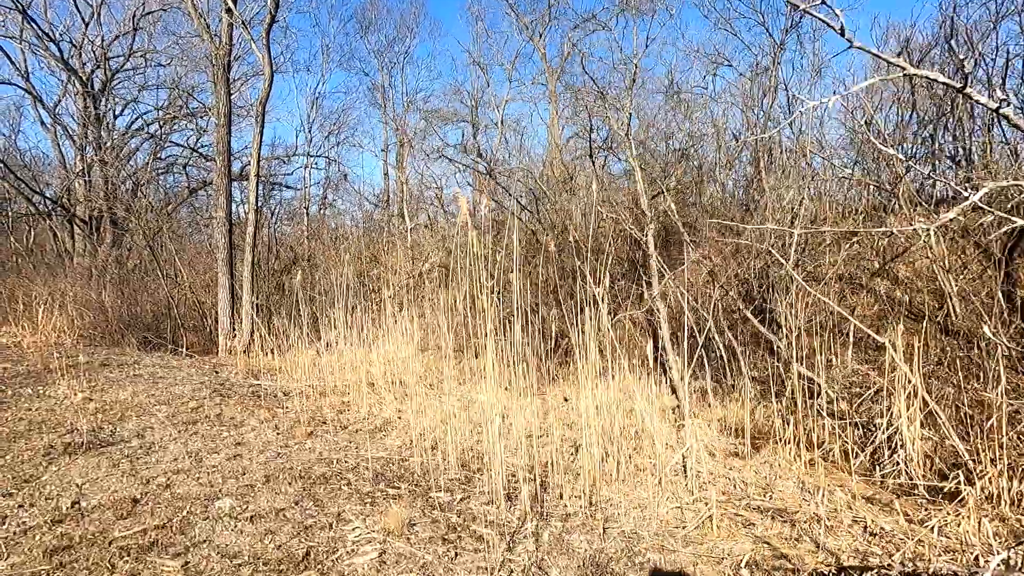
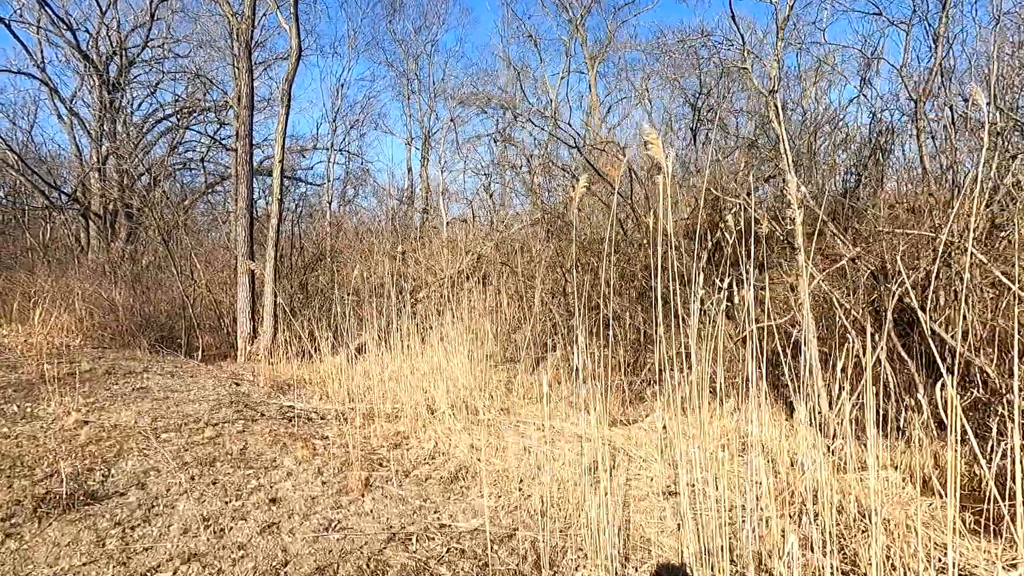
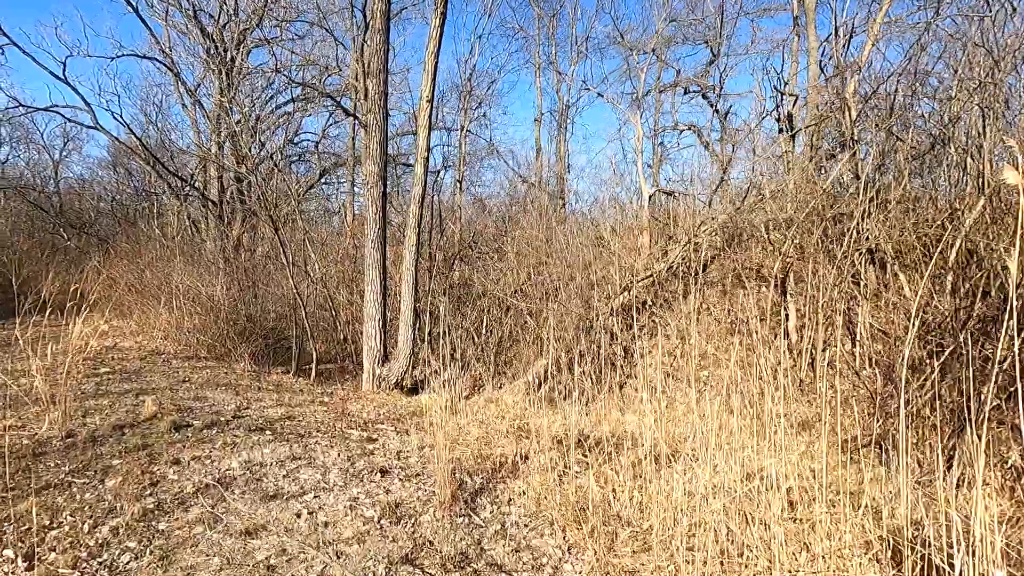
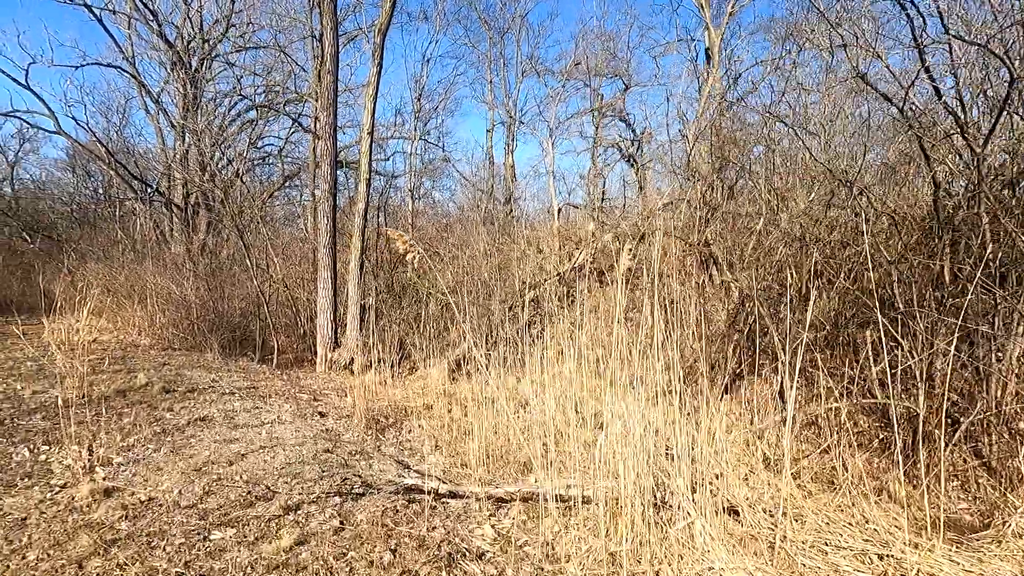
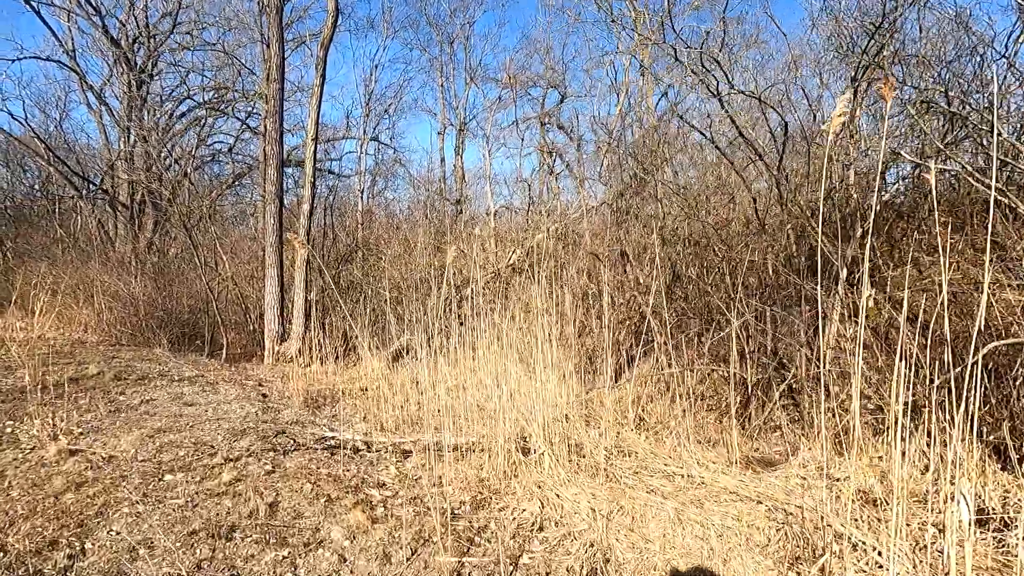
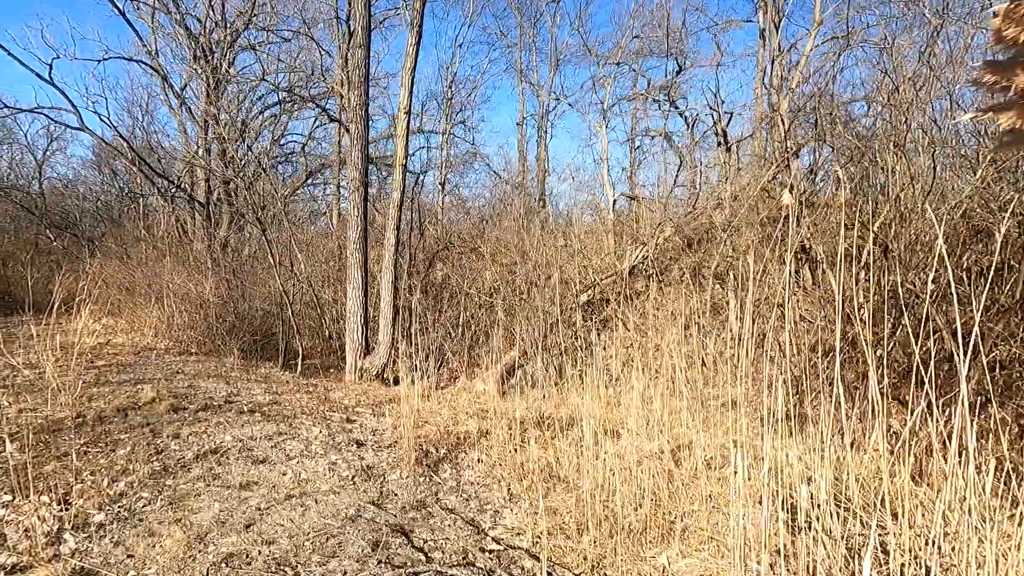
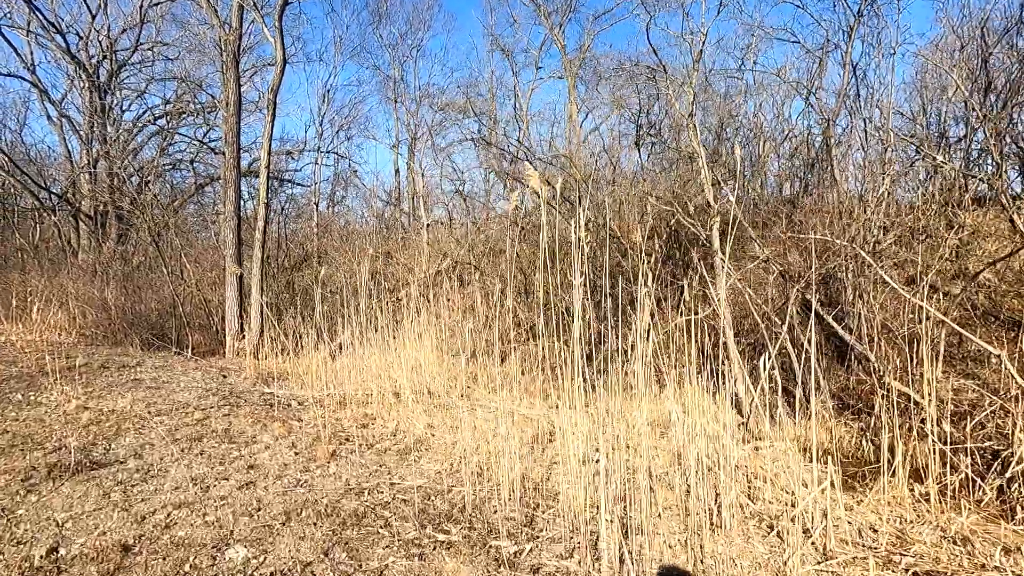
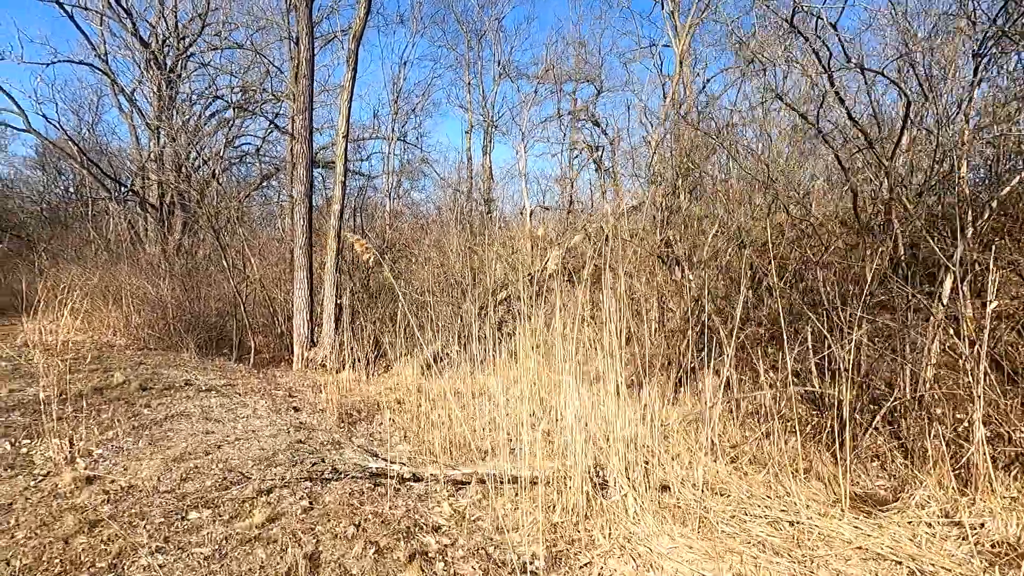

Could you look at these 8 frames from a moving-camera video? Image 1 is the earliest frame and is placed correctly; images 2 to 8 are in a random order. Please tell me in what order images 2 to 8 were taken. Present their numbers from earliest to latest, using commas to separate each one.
7, 2, 5, 8, 4, 6, 3
